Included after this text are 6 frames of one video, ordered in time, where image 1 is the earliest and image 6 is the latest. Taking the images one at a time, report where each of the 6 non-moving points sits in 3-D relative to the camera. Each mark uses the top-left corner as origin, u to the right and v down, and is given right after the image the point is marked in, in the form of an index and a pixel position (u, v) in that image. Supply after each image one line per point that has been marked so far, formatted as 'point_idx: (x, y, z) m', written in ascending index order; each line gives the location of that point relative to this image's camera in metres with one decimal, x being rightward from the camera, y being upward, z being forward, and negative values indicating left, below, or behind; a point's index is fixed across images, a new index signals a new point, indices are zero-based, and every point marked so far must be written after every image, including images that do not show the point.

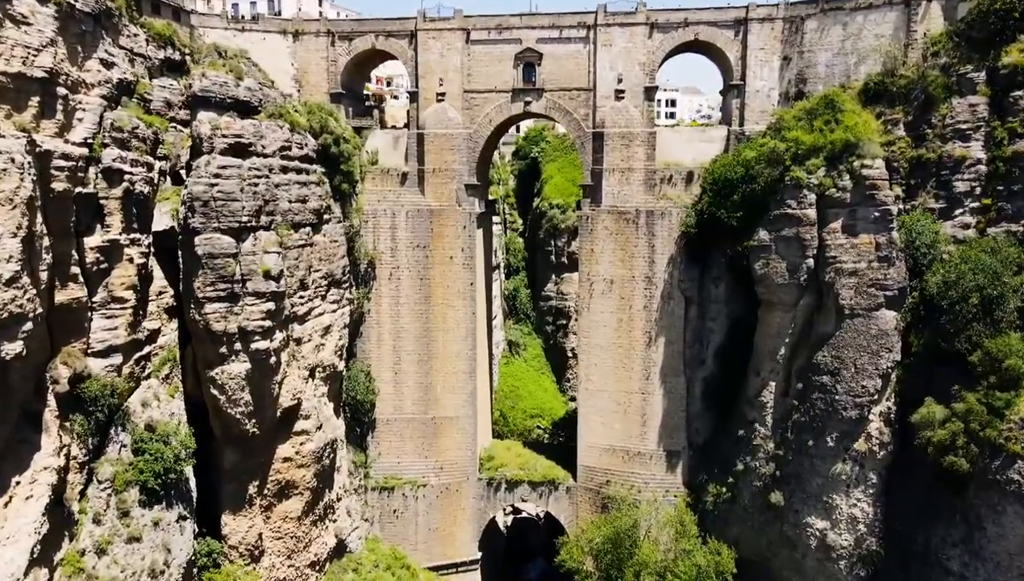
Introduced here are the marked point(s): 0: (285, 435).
0: (-5.9, -3.7, +17.1) m
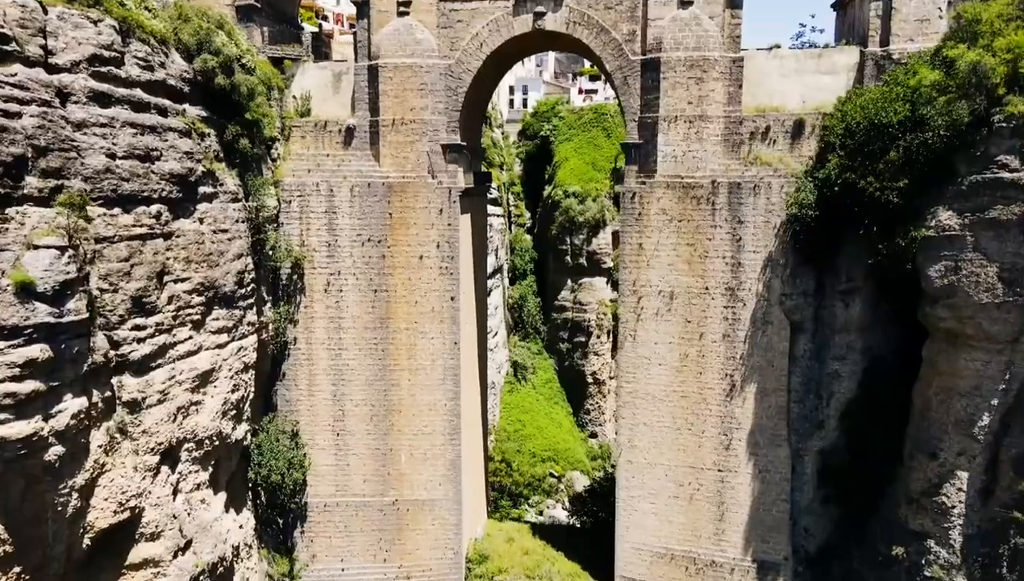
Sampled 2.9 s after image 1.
0: (-5.8, -4.1, +9.6) m
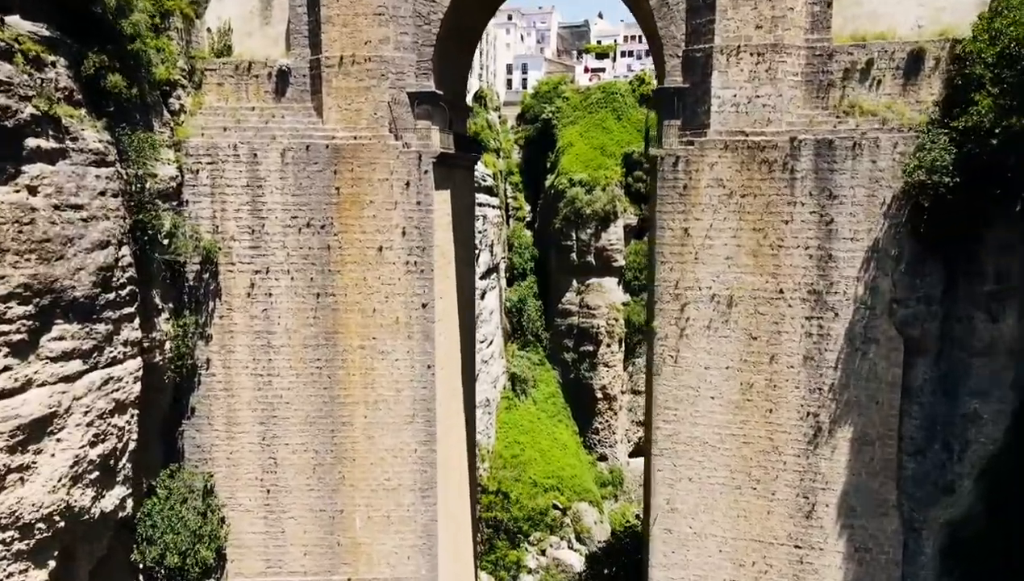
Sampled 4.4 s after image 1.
0: (-5.9, -4.2, +5.7) m
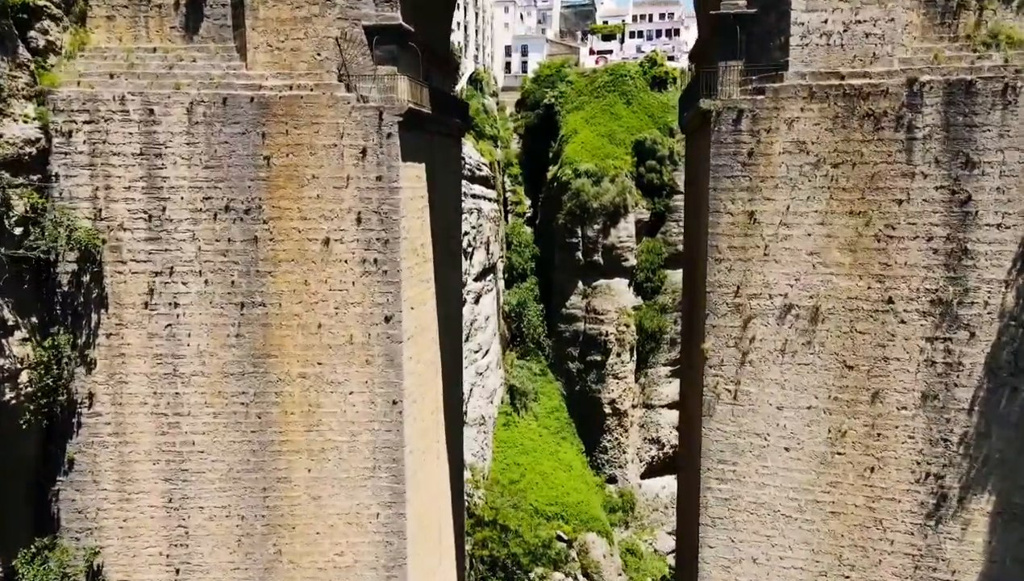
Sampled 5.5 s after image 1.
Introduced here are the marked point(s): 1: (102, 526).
0: (-6.0, -4.2, +3.0) m
1: (-4.7, -2.7, +7.6) m
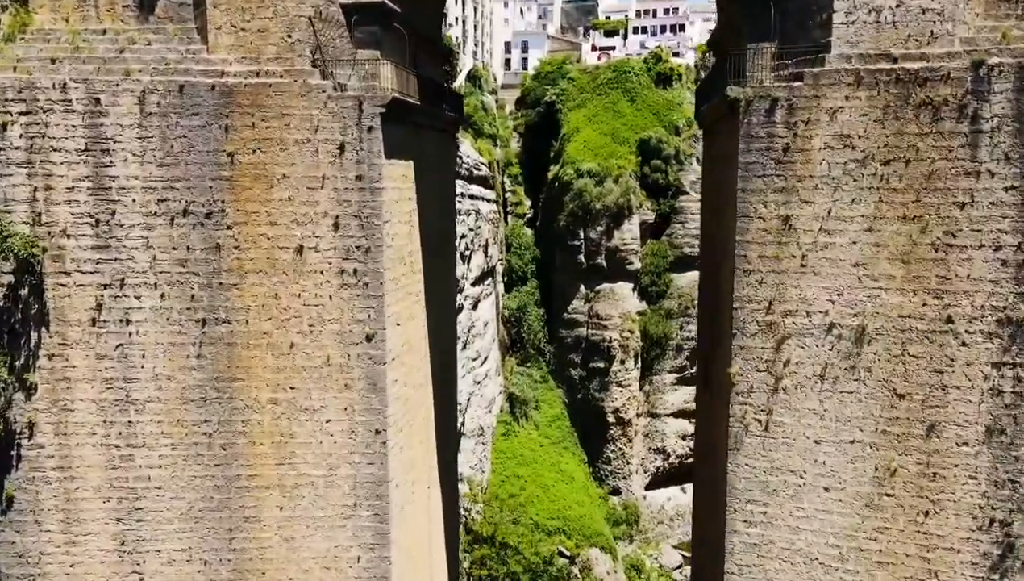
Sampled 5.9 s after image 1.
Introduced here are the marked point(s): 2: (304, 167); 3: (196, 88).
0: (-6.0, -4.4, +2.1) m
1: (-4.7, -2.8, +6.7) m
2: (-2.0, +1.2, +6.4) m
3: (-3.0, +1.9, +6.3) m
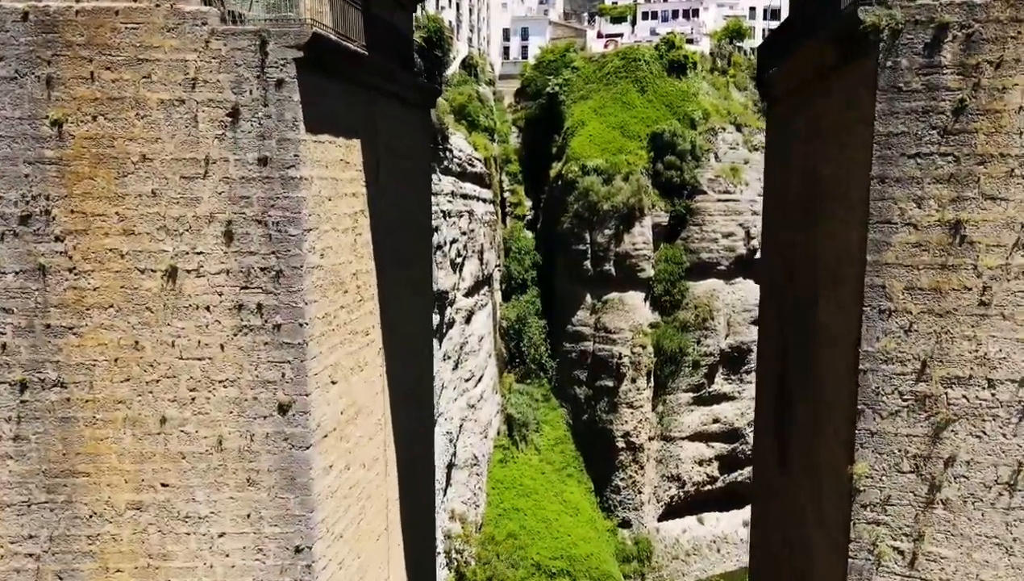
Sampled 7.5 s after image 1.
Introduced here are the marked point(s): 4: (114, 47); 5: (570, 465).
0: (-6.1, -4.7, -0.2) m
1: (-4.8, -3.1, +4.4) m
2: (-2.1, +0.9, +4.1) m
3: (-3.0, +1.6, +3.9) m
4: (-2.4, +1.5, +4.0) m
5: (+1.6, -5.0, +18.5) m
